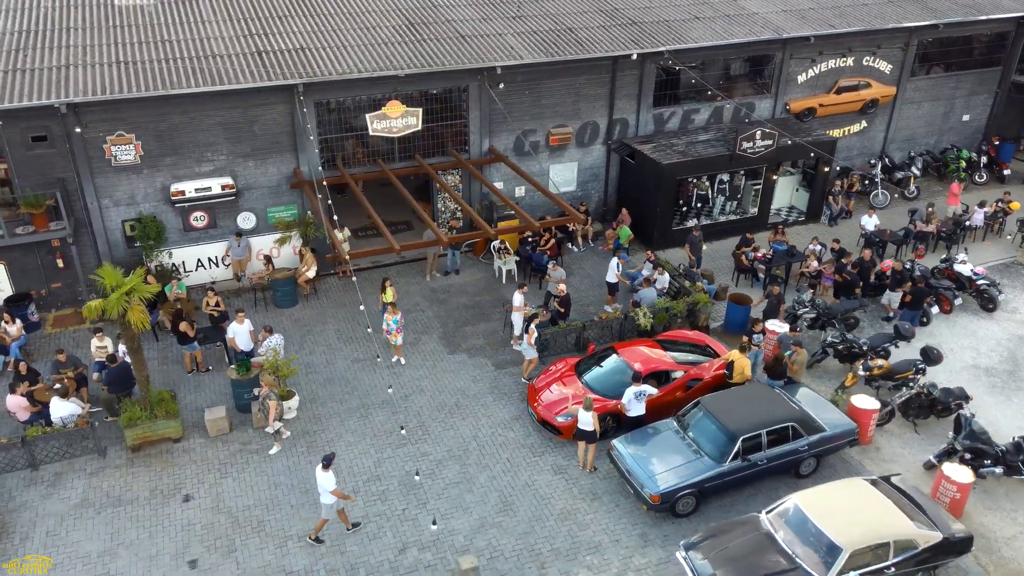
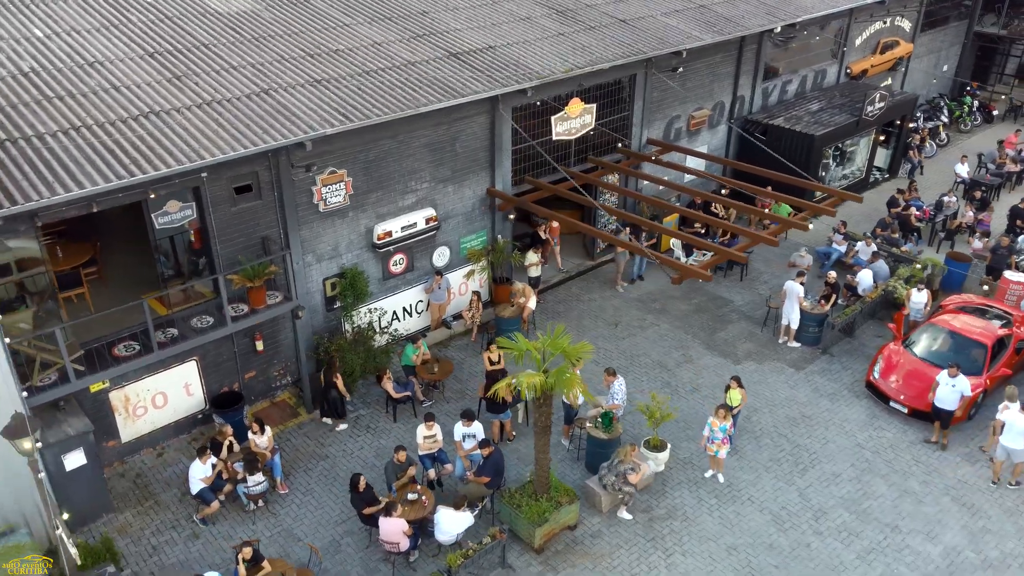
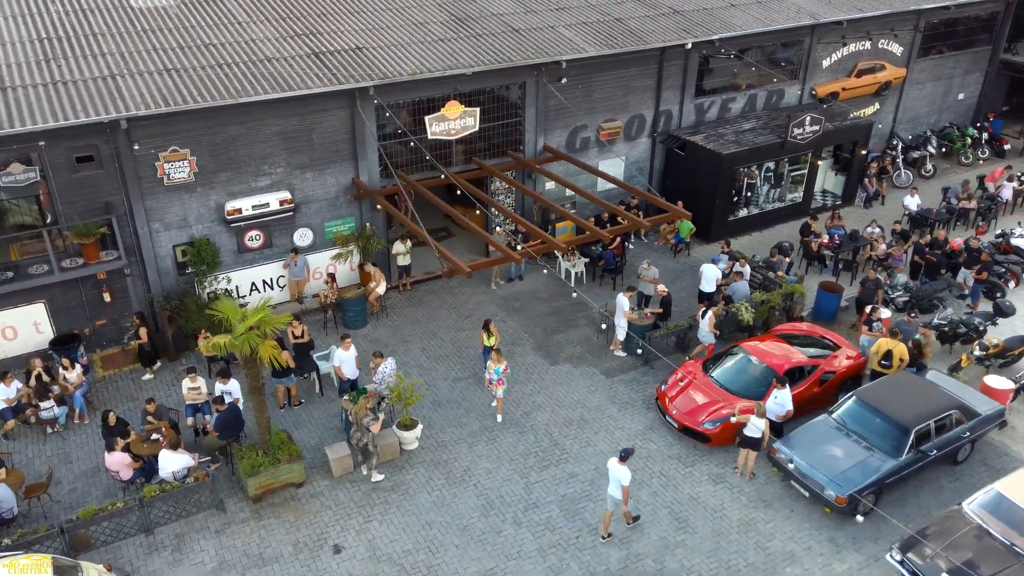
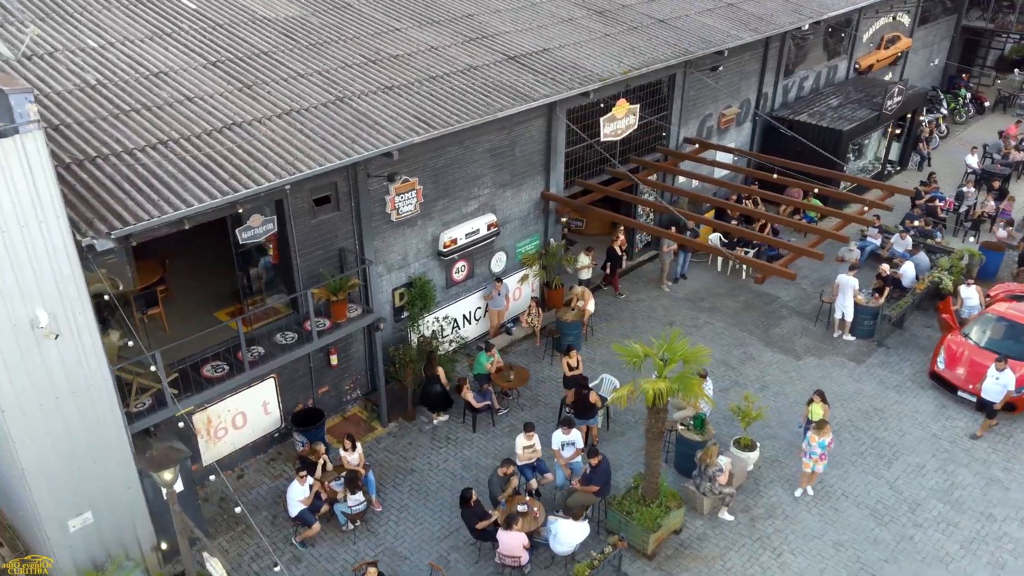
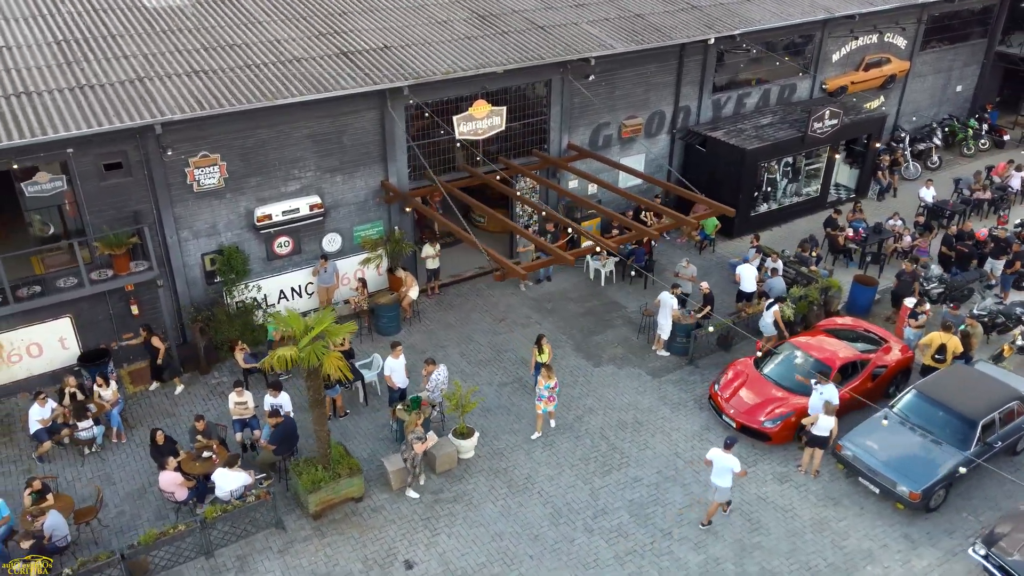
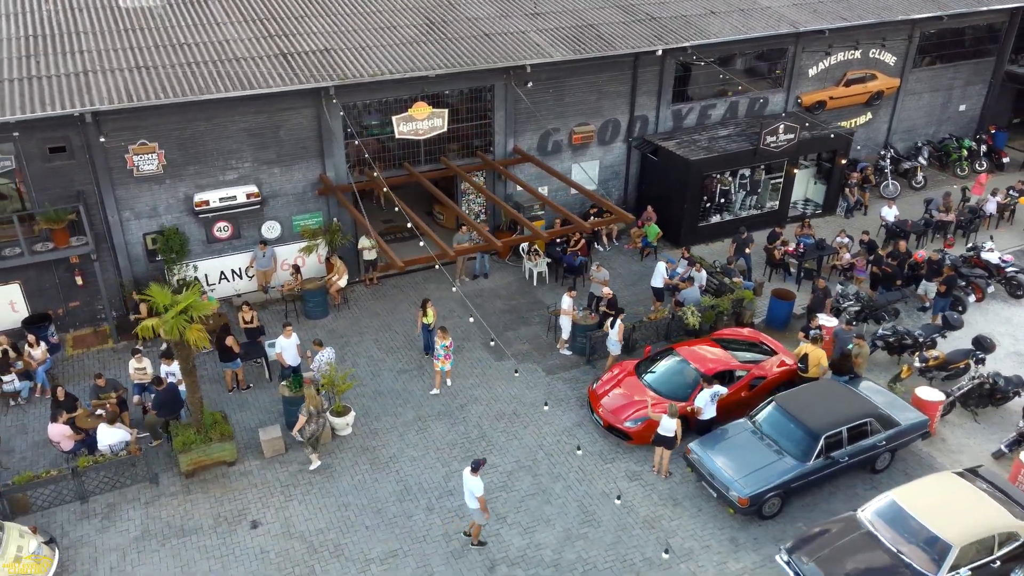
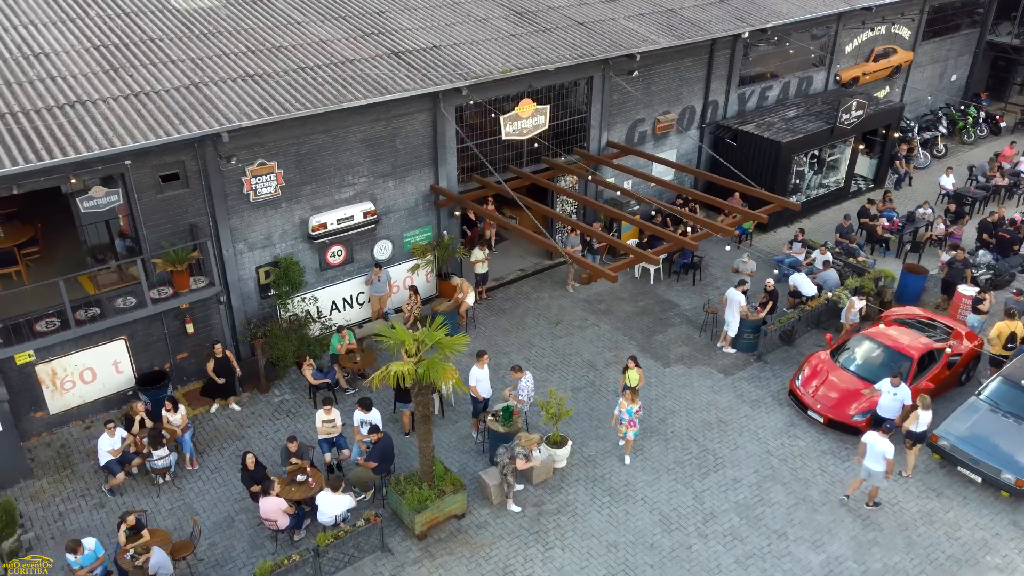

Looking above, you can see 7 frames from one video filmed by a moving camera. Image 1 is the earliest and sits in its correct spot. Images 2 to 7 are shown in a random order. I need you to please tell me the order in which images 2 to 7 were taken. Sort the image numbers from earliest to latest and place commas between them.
6, 3, 5, 7, 2, 4
